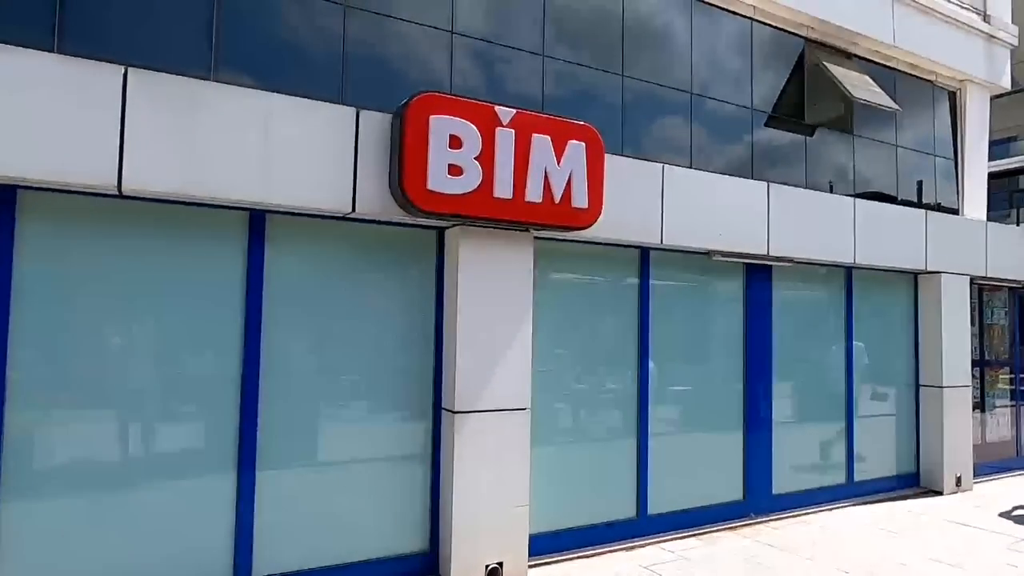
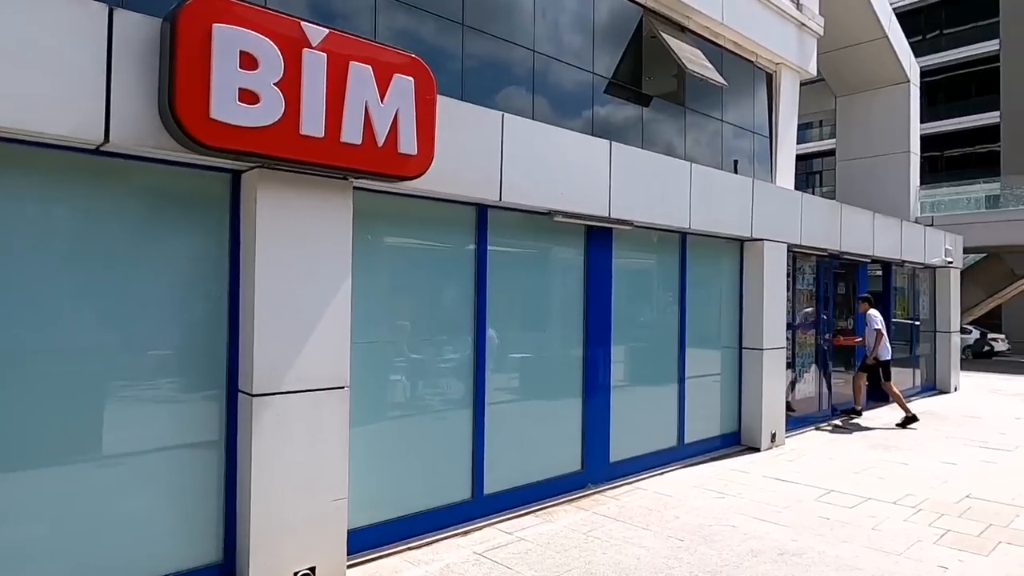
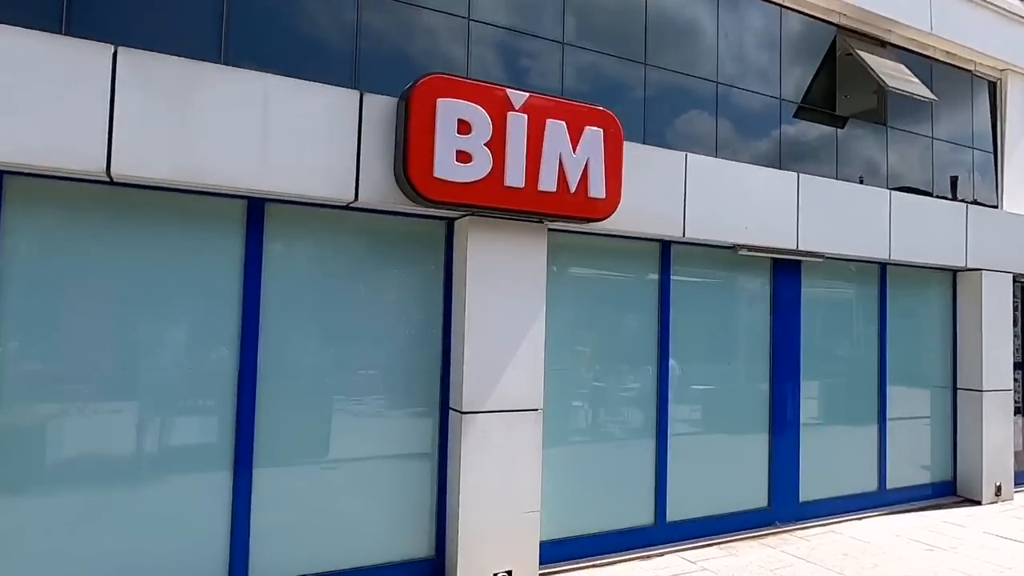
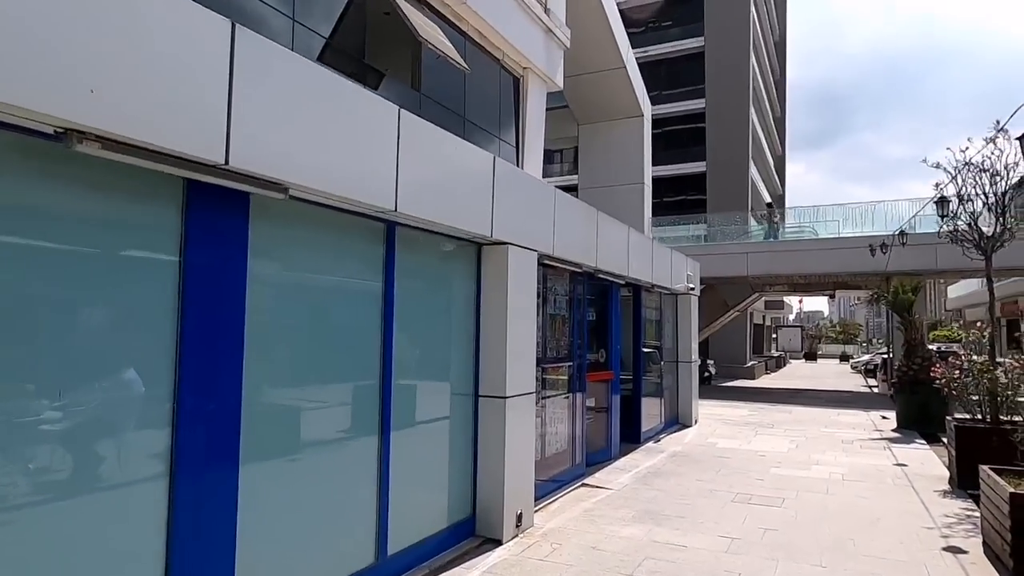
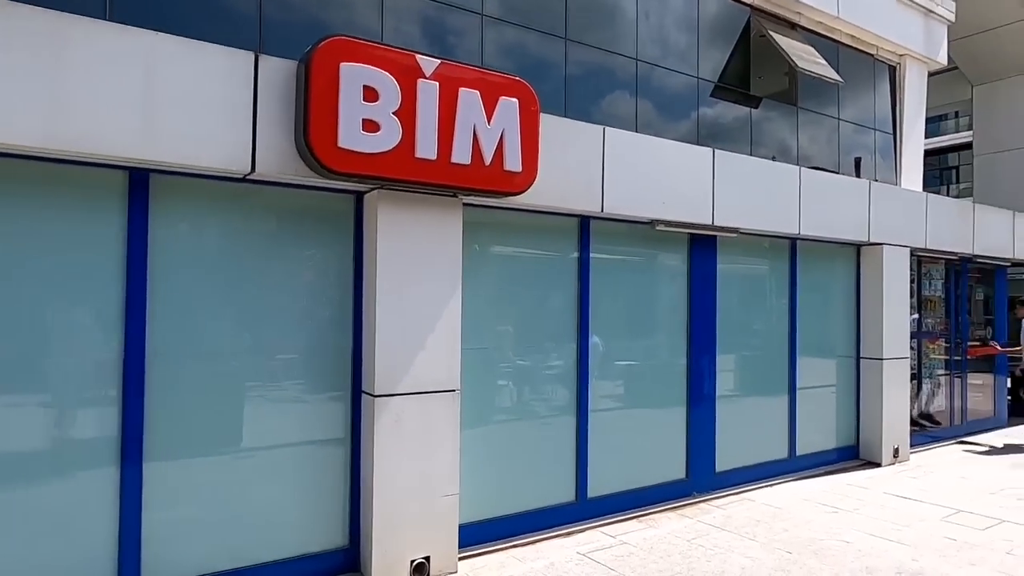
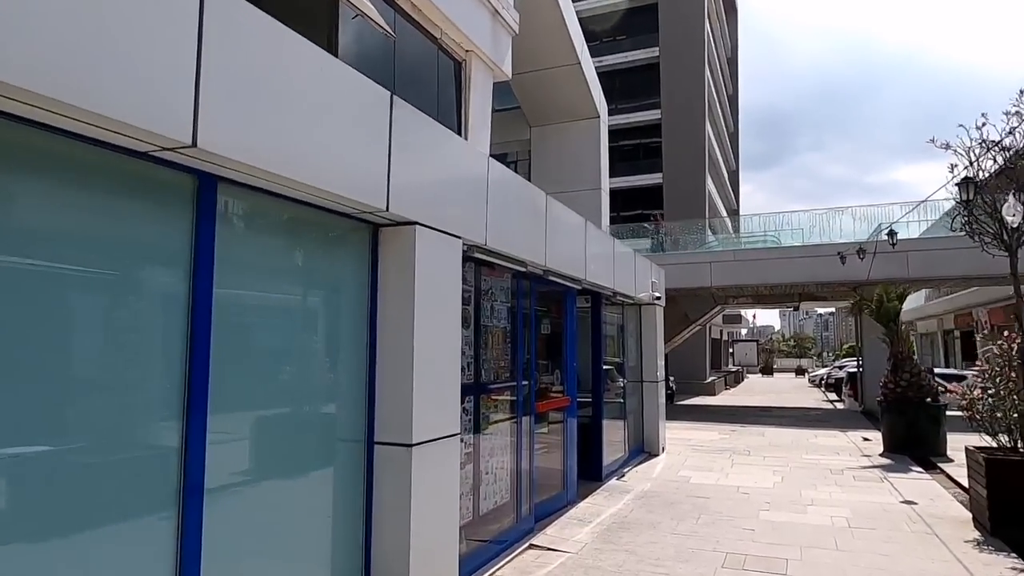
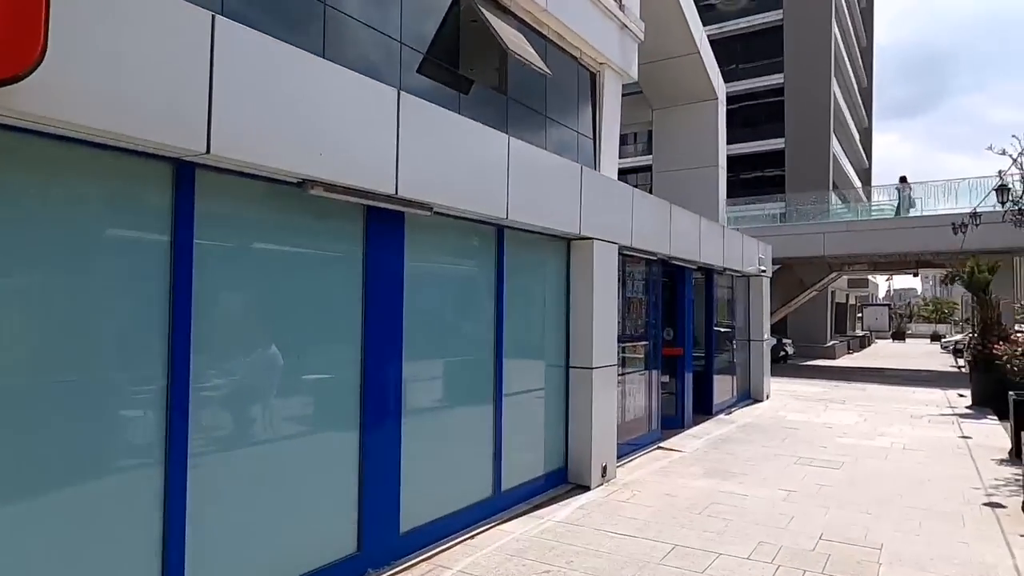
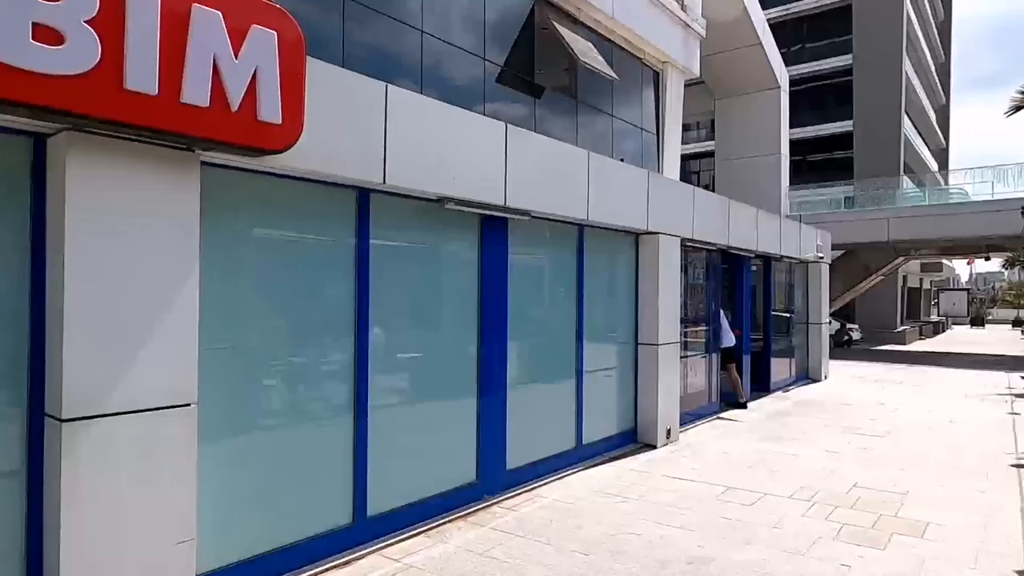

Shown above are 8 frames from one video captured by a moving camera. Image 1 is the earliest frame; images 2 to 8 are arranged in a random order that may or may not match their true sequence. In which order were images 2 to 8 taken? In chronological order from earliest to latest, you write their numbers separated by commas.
3, 5, 2, 8, 7, 4, 6
